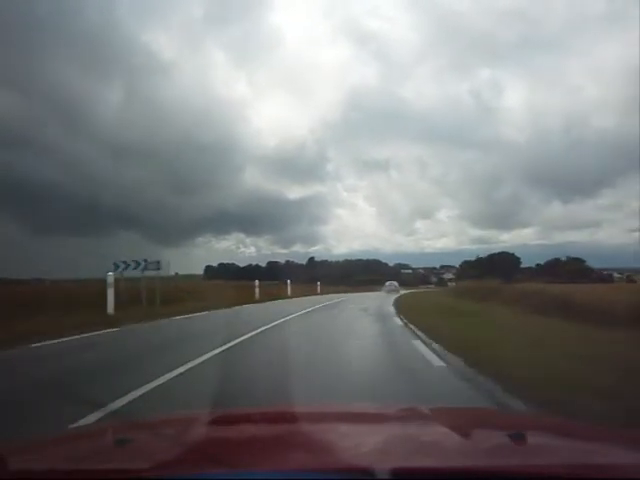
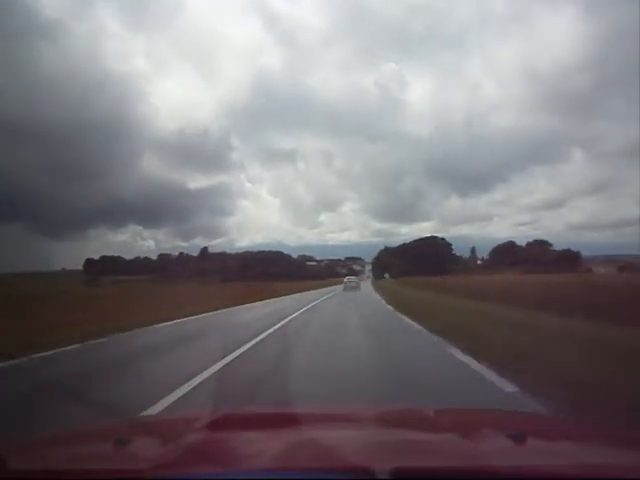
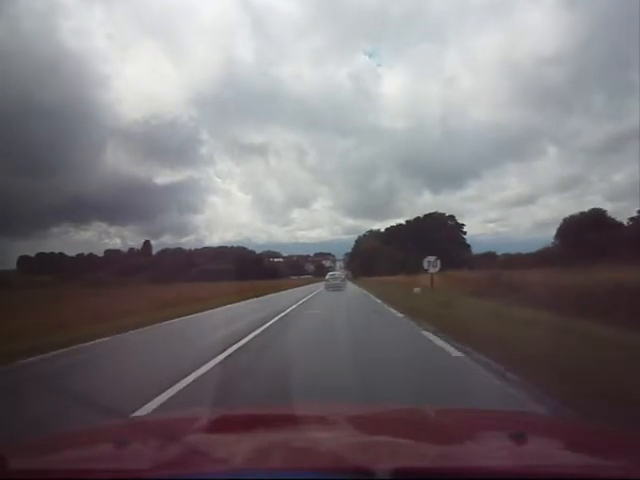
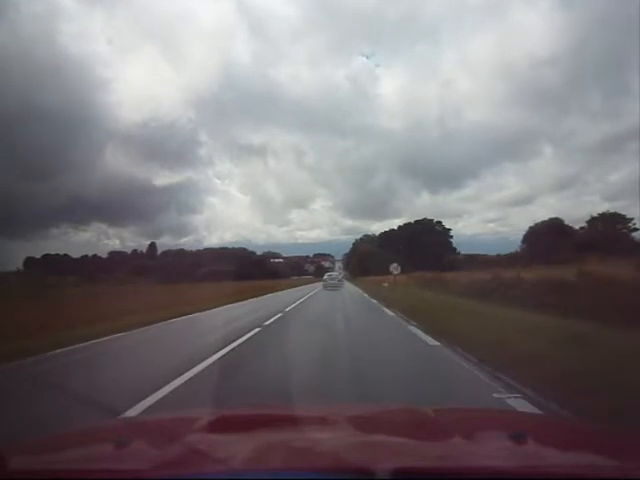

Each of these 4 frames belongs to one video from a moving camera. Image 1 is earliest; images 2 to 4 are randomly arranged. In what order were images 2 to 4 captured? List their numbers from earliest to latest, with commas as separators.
2, 4, 3
